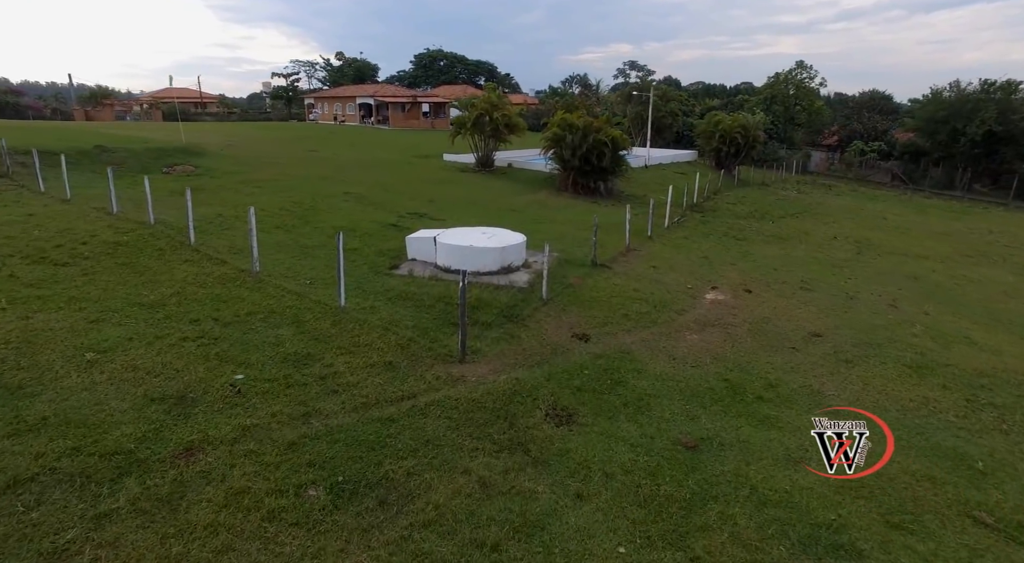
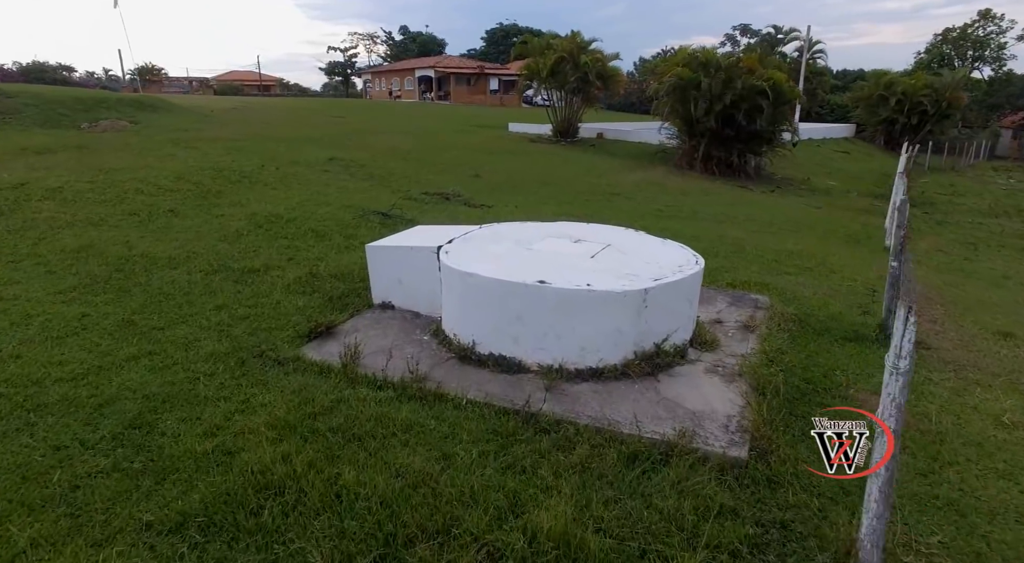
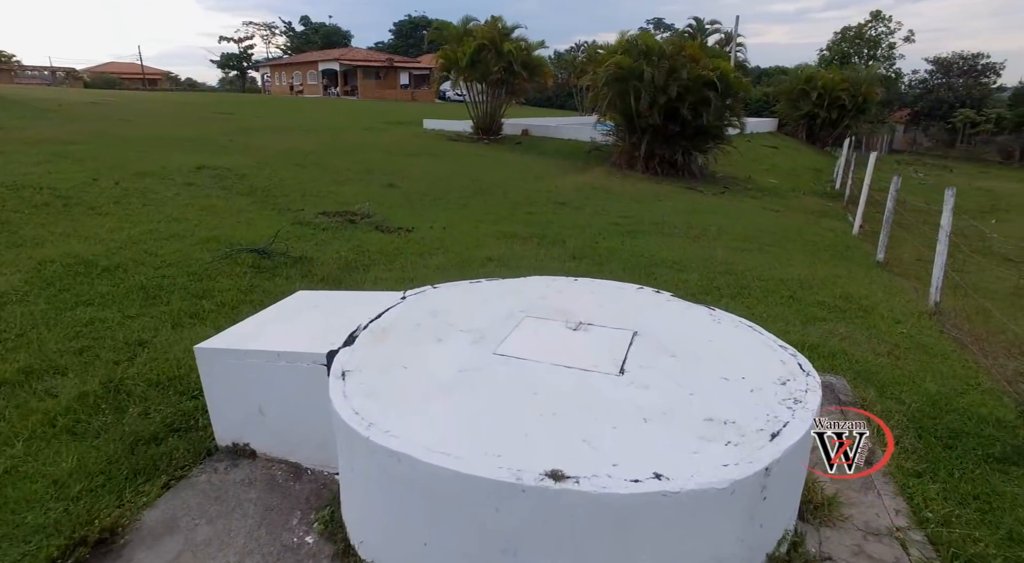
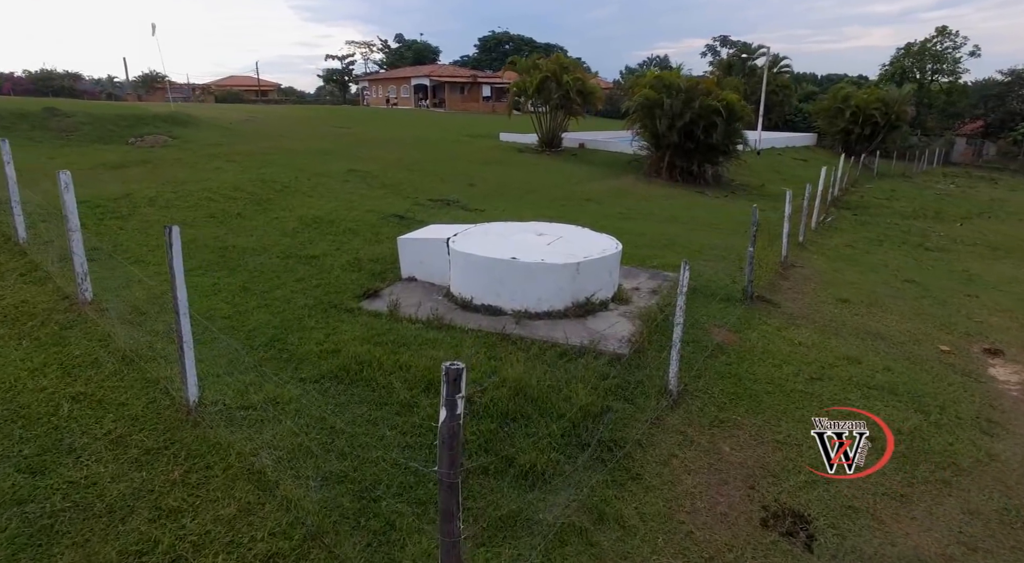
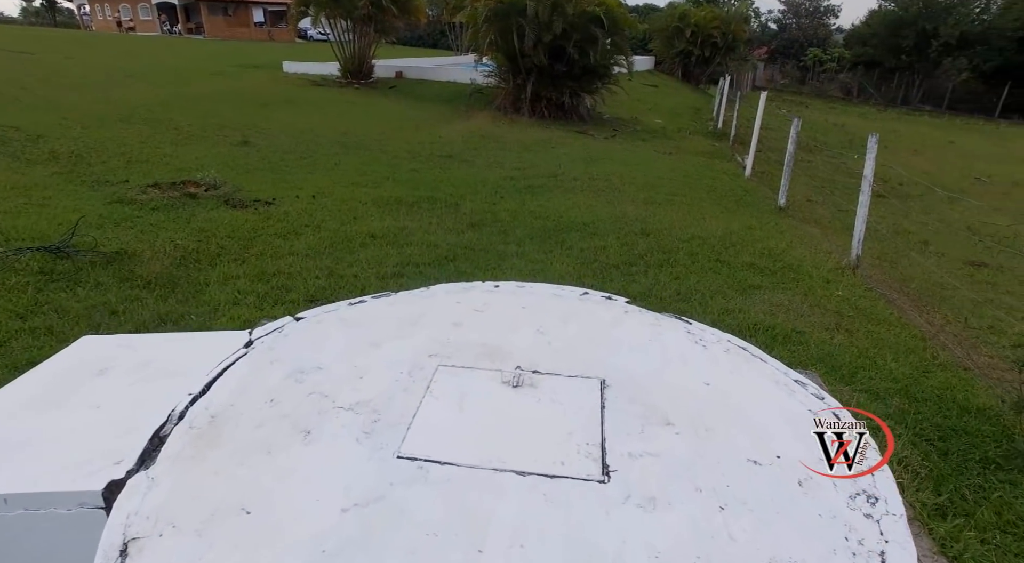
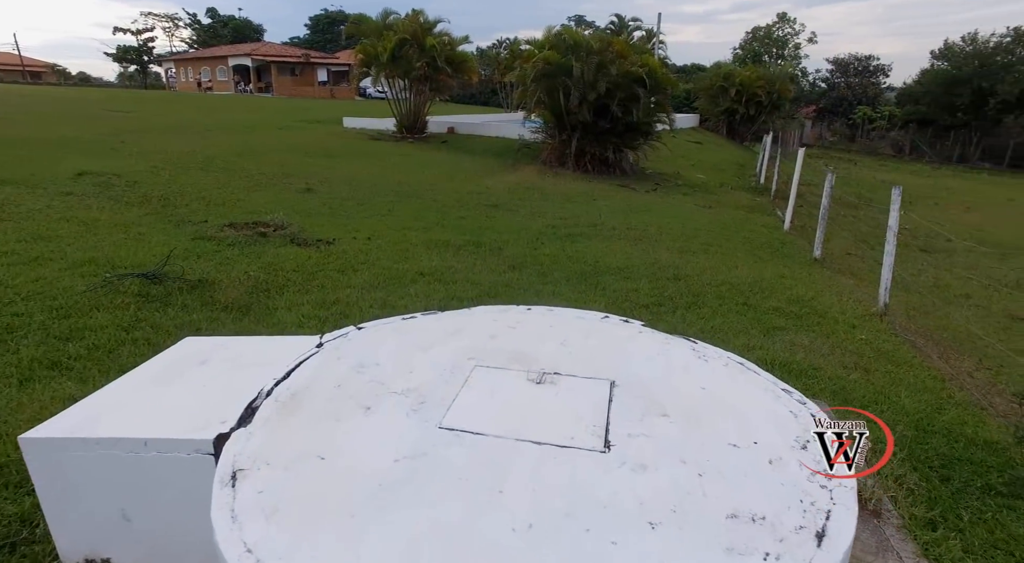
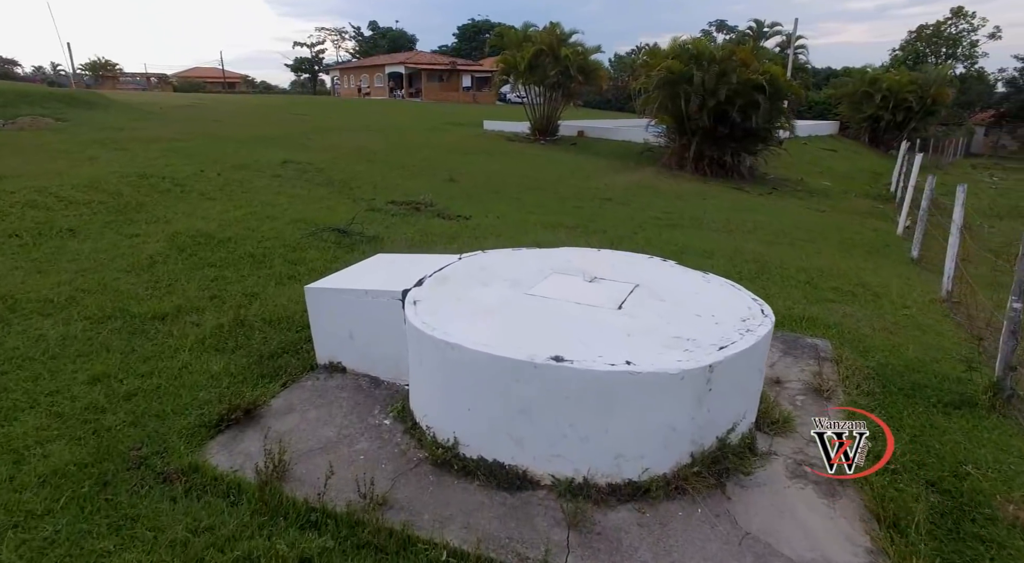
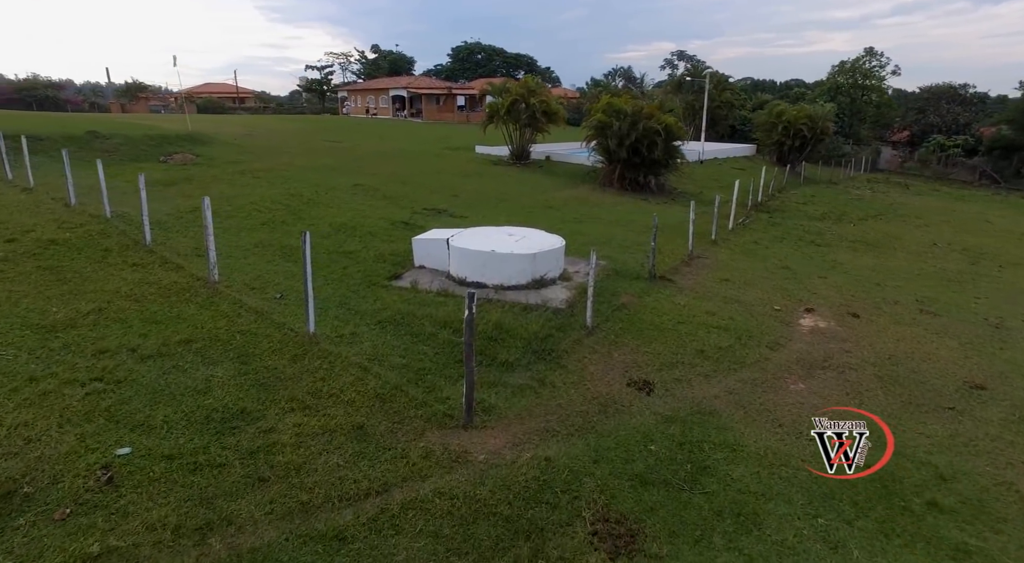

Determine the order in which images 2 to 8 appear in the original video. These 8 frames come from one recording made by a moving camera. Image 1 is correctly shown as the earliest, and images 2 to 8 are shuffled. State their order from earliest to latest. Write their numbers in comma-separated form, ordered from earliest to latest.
8, 4, 2, 7, 3, 6, 5
